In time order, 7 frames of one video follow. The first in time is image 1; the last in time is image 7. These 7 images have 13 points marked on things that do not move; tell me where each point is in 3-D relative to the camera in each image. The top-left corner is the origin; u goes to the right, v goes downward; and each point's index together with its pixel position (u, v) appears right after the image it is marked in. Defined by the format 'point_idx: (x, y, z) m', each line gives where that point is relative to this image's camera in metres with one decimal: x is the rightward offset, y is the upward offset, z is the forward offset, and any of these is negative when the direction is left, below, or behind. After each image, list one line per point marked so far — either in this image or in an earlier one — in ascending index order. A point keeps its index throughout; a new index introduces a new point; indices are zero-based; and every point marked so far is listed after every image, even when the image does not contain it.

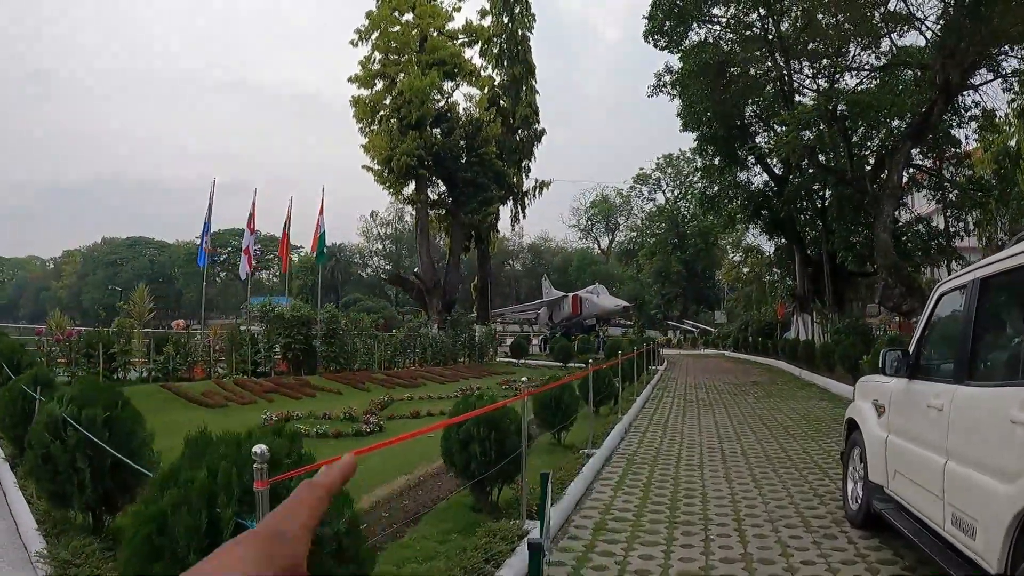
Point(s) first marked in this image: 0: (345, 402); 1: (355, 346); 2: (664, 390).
0: (-2.7, -1.7, +11.3) m
1: (-3.8, -1.4, +17.6) m
2: (+3.3, -2.2, +15.4) m
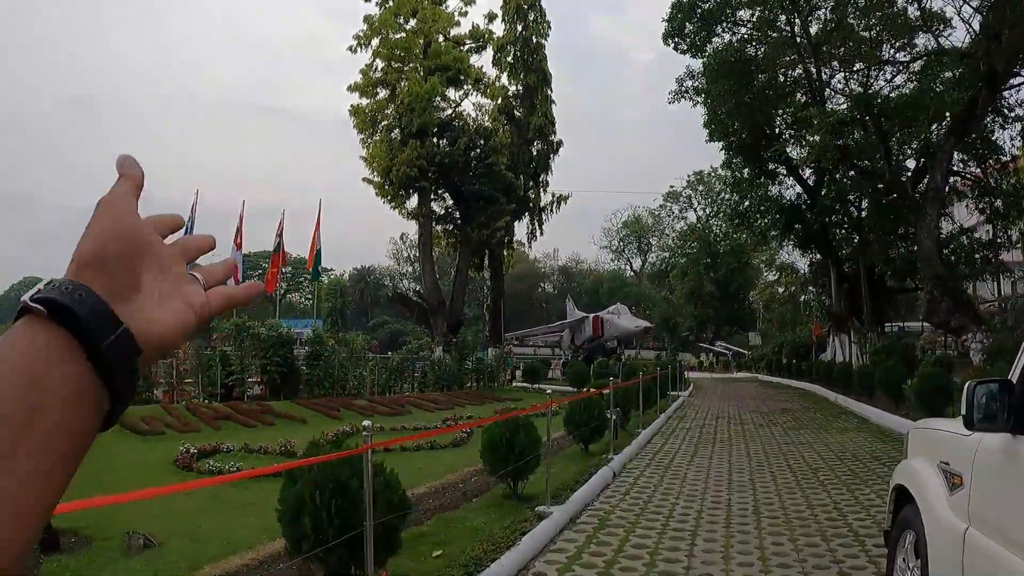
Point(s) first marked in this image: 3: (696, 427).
0: (-2.9, -1.9, +9.8) m
1: (-3.8, -1.8, +16.2) m
2: (+3.2, -2.5, +13.7) m
3: (+3.2, -2.5, +12.7) m
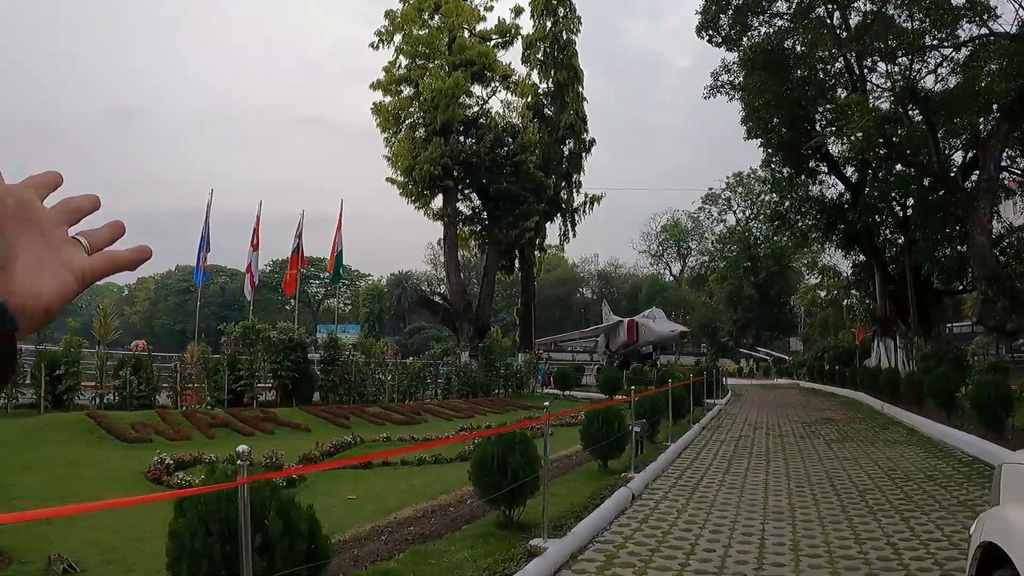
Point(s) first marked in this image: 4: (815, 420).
0: (-2.7, -1.9, +9.1) m
1: (-3.3, -1.8, +15.5) m
2: (+3.6, -2.5, +12.7) m
3: (+3.6, -2.5, +11.7) m
4: (+6.8, -3.0, +16.4) m
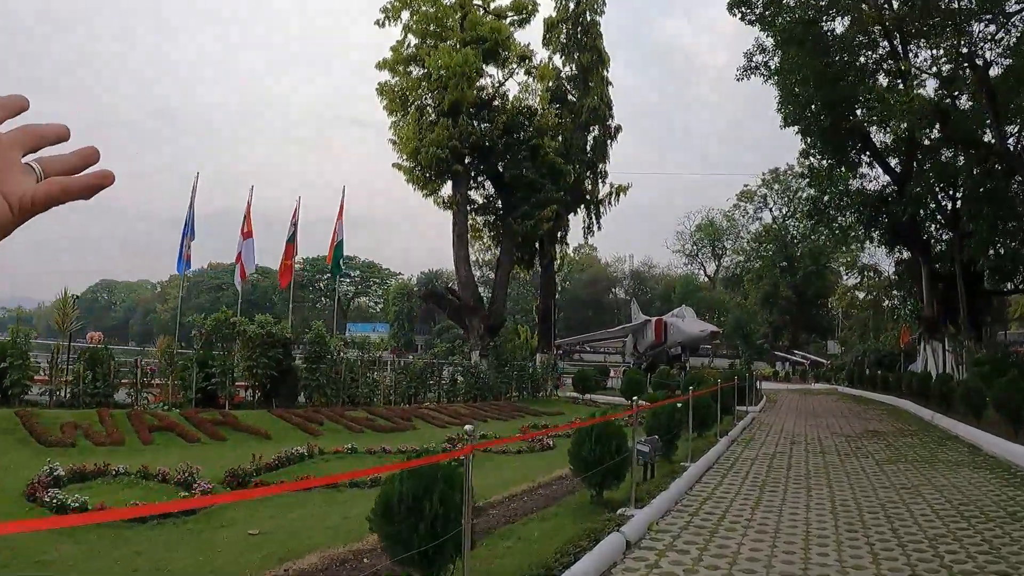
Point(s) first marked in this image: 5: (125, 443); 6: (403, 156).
0: (-2.9, -1.8, +7.7) m
1: (-3.2, -1.7, +14.1) m
2: (+3.5, -2.4, +11.0) m
3: (+3.5, -2.3, +10.0) m
4: (+6.9, -2.9, +14.6) m
5: (-4.1, -1.7, +7.7) m
6: (-3.0, +3.6, +19.8) m
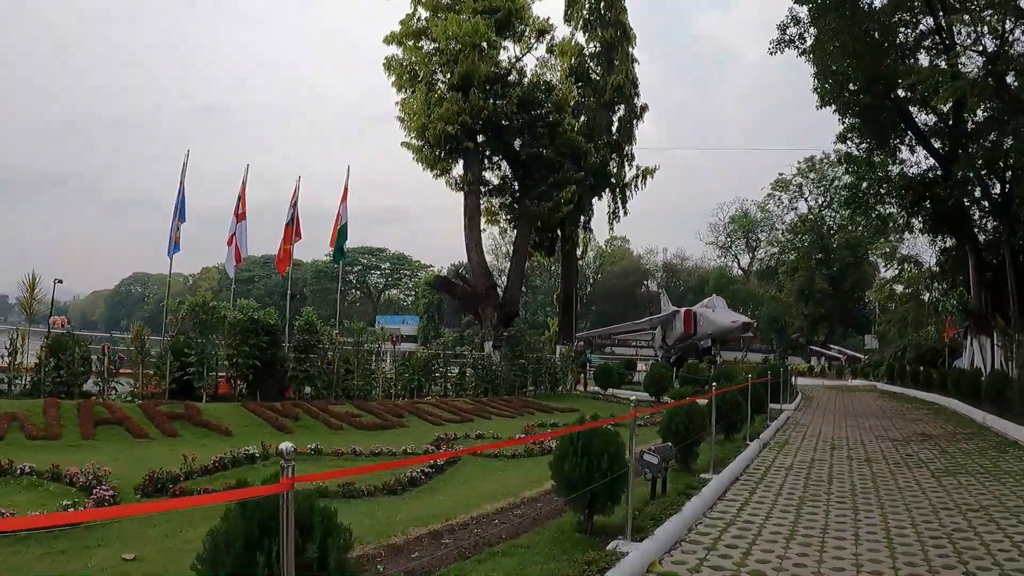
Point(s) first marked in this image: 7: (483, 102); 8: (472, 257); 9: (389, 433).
0: (-3.0, -1.5, +6.7) m
1: (-3.0, -1.4, +13.0) m
2: (+3.5, -2.2, +9.6) m
3: (+3.5, -2.1, +8.7) m
4: (+7.1, -2.7, +13.1) m
5: (-4.2, -1.4, +6.7) m
6: (-2.6, +3.9, +18.7) m
7: (-0.7, +4.6, +18.1) m
8: (-1.0, +0.8, +19.5) m
9: (-1.6, -1.9, +9.6) m
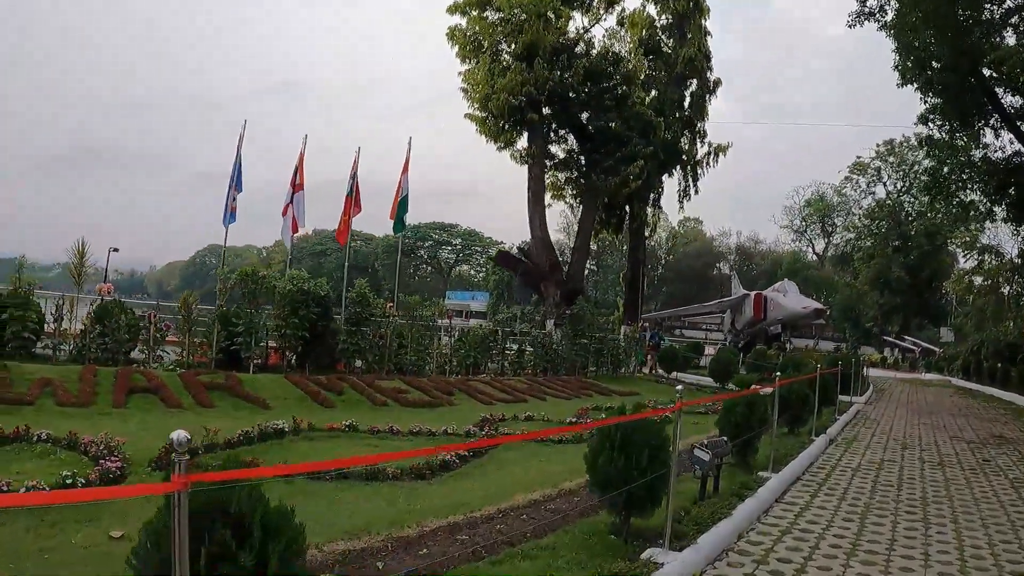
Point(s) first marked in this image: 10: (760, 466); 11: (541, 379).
0: (-2.7, -1.2, +6.5) m
1: (-2.1, -0.9, +12.8) m
2: (+4.1, -2.0, +8.8) m
3: (+4.0, -1.9, +7.9) m
4: (+8.0, -2.4, +11.9) m
5: (-3.9, -1.1, +6.6) m
6: (-0.9, +4.6, +18.2) m
7: (+0.9, +5.2, +17.5) m
8: (+0.6, +1.4, +19.0) m
9: (-1.0, -1.6, +9.3) m
10: (+2.3, -1.7, +6.9) m
11: (+0.6, -1.9, +15.1) m
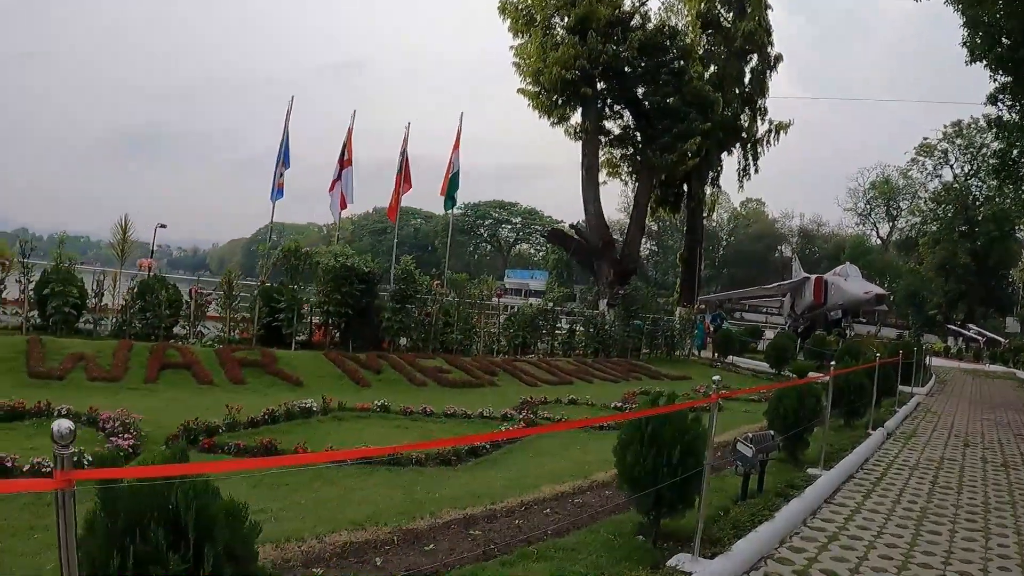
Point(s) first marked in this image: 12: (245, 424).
0: (-2.4, -1.0, +6.3) m
1: (-1.2, -0.5, +12.6) m
2: (+4.6, -1.8, +8.1) m
3: (+4.3, -1.7, +7.2) m
4: (+8.7, -2.2, +10.9) m
5: (-3.5, -0.9, +6.6) m
6: (+0.3, +5.1, +17.7) m
7: (+2.1, +5.7, +16.8) m
8: (+2.0, +1.9, +18.5) m
9: (-0.5, -1.3, +9.0) m
10: (+2.7, -1.5, +6.4) m
11: (+1.6, -1.5, +14.7) m
12: (-2.0, -1.0, +5.4) m
